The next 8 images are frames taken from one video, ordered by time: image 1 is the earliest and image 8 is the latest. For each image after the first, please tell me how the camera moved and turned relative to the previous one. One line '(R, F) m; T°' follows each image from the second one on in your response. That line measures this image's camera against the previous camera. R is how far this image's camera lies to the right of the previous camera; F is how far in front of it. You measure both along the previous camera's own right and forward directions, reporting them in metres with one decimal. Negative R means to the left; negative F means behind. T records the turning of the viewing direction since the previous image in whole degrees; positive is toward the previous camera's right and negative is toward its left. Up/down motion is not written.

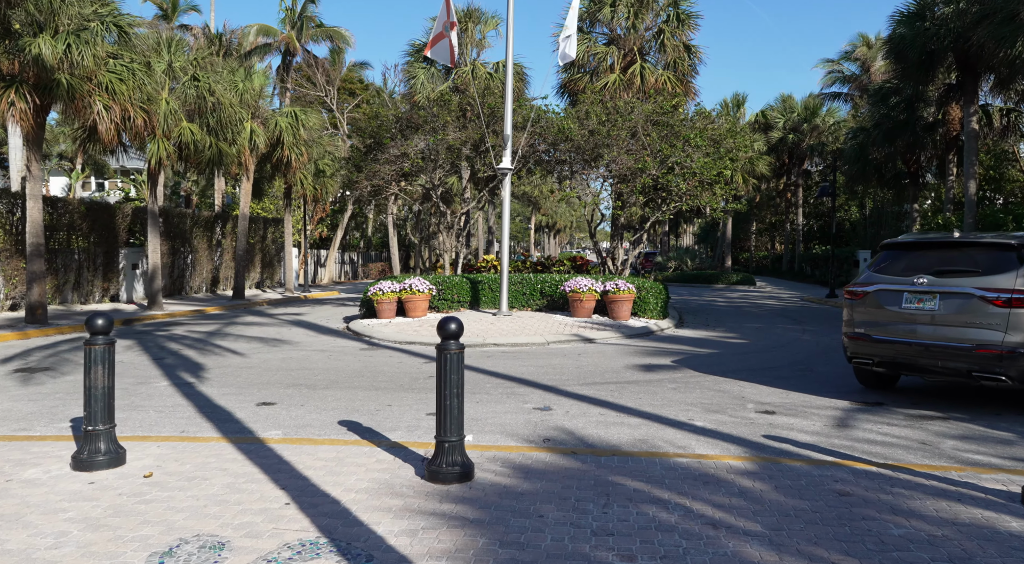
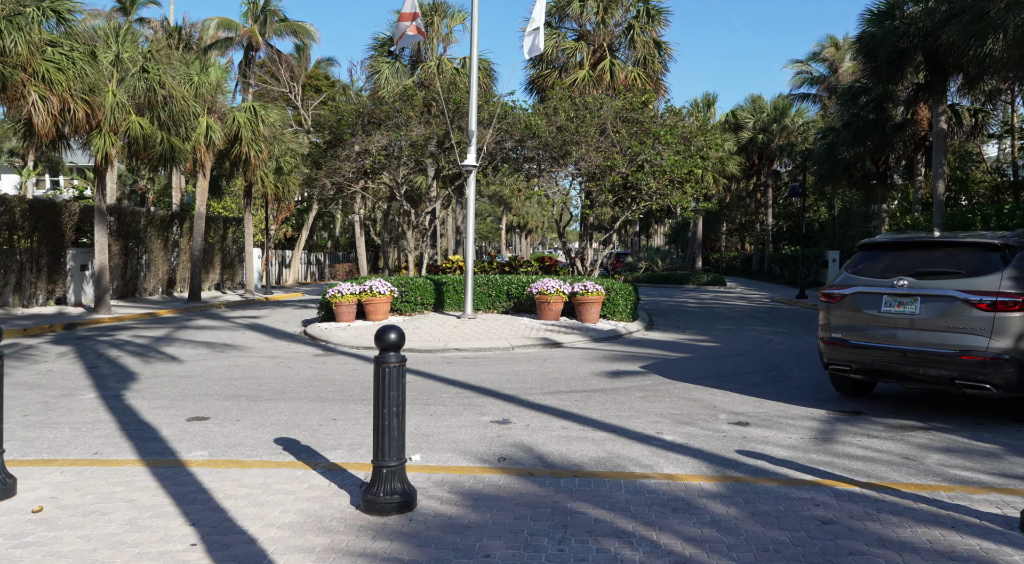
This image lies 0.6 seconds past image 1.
(+0.2, +0.6) m; +2°
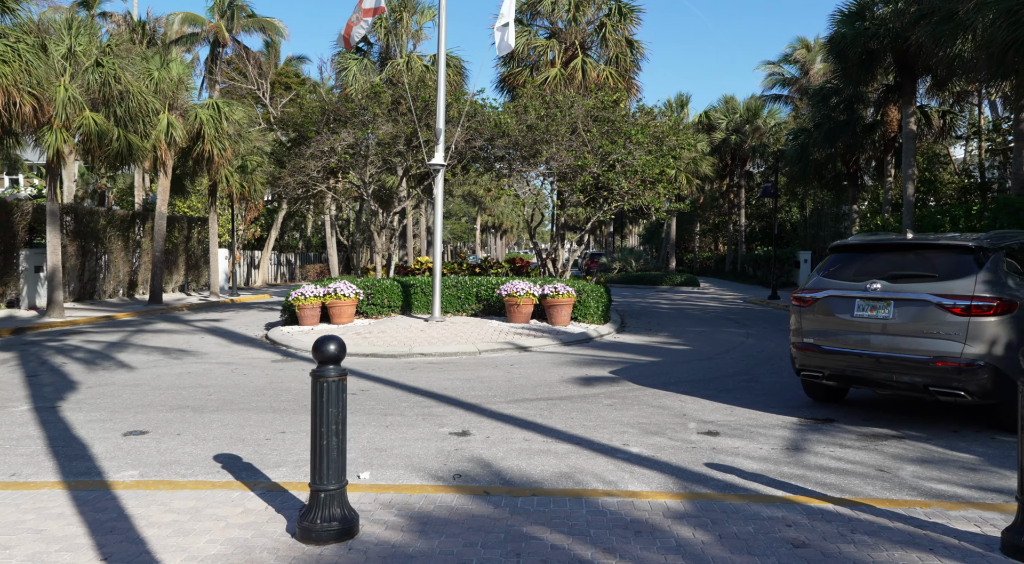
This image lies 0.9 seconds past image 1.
(+0.1, +0.3) m; +2°
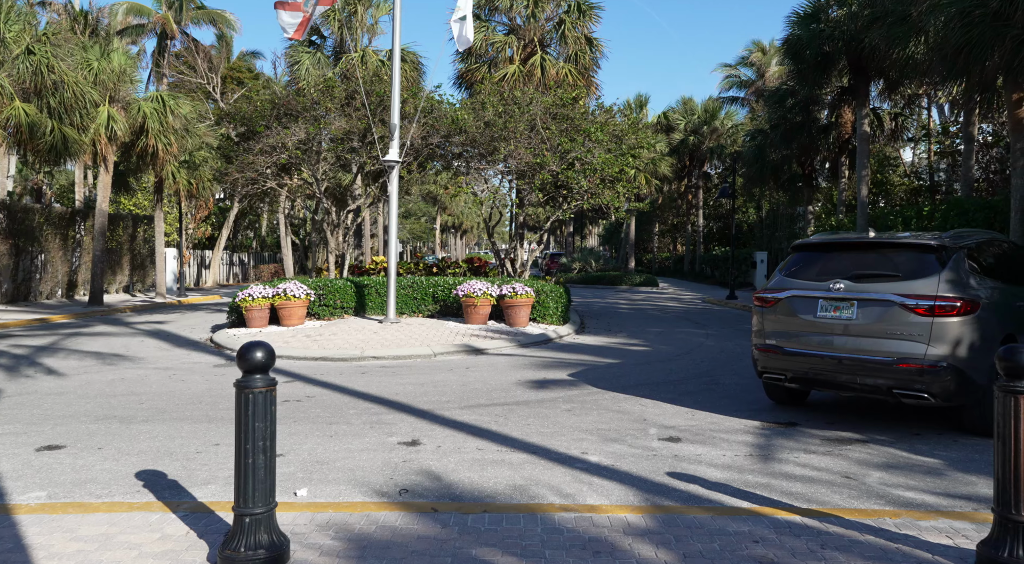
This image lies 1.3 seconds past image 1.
(+0.1, +0.4) m; +3°
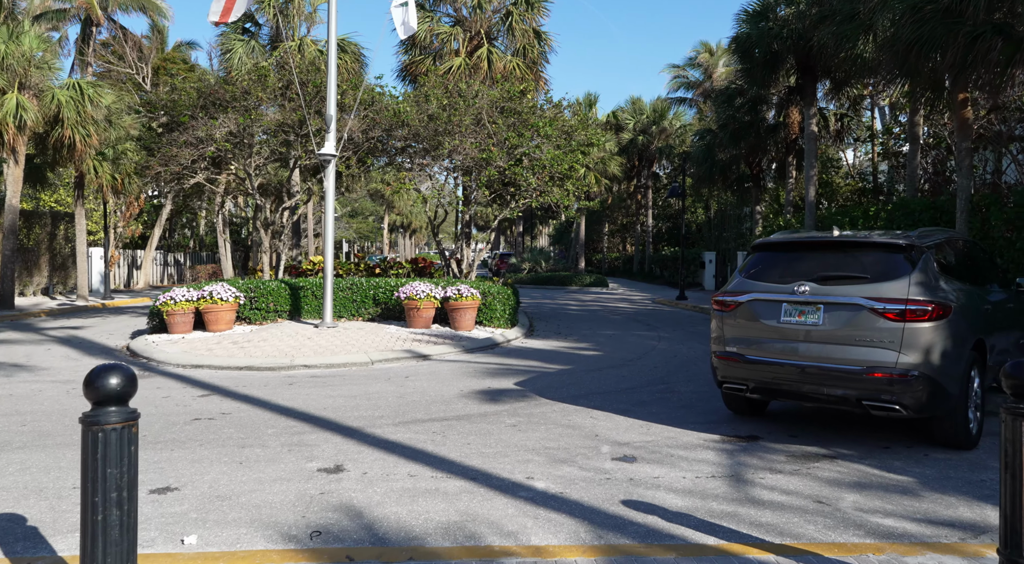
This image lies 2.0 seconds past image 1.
(+0.1, +0.7) m; +4°
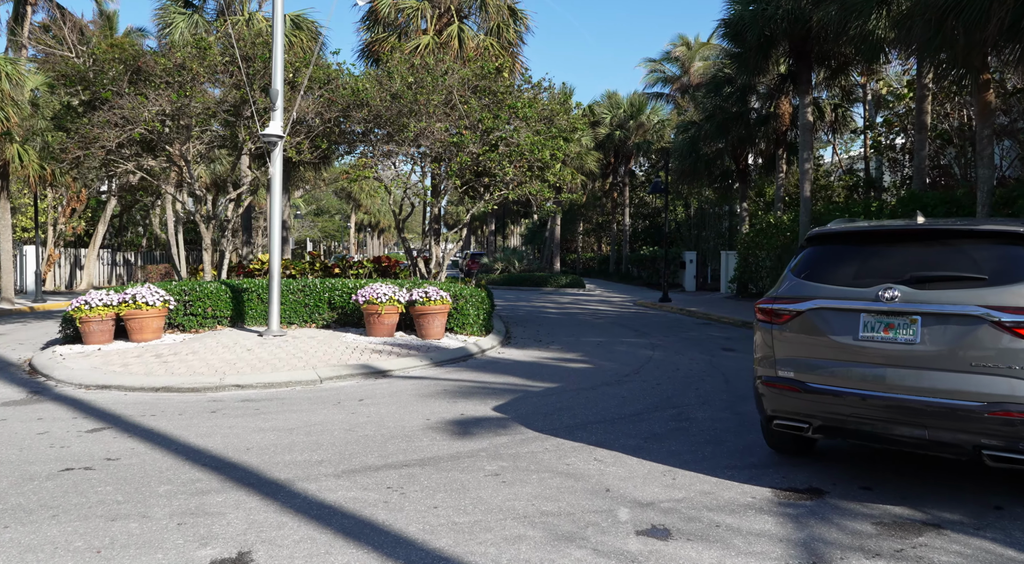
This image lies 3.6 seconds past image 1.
(-0.1, +1.8) m; +2°
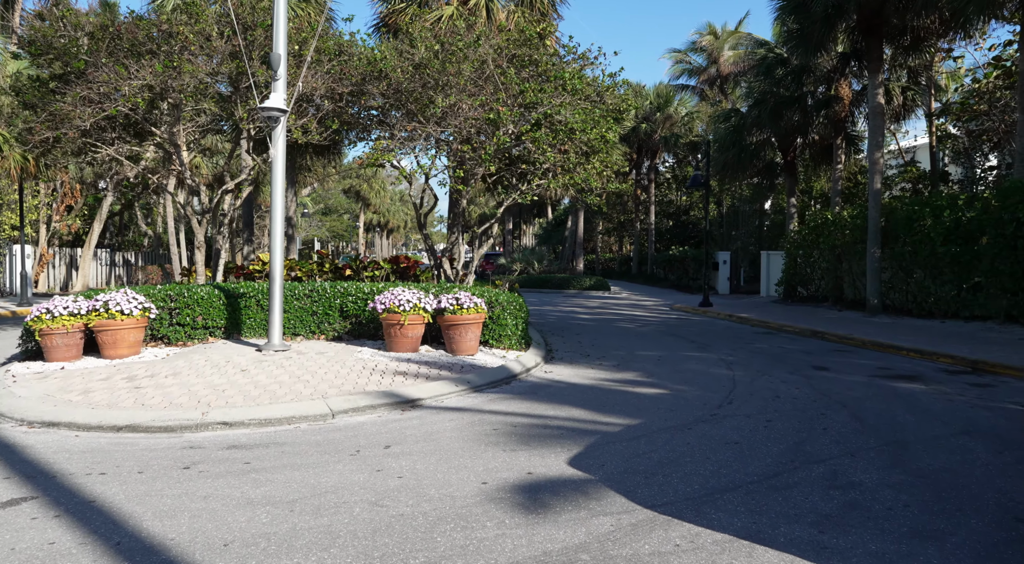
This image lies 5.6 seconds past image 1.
(-0.6, +2.1) m; -1°
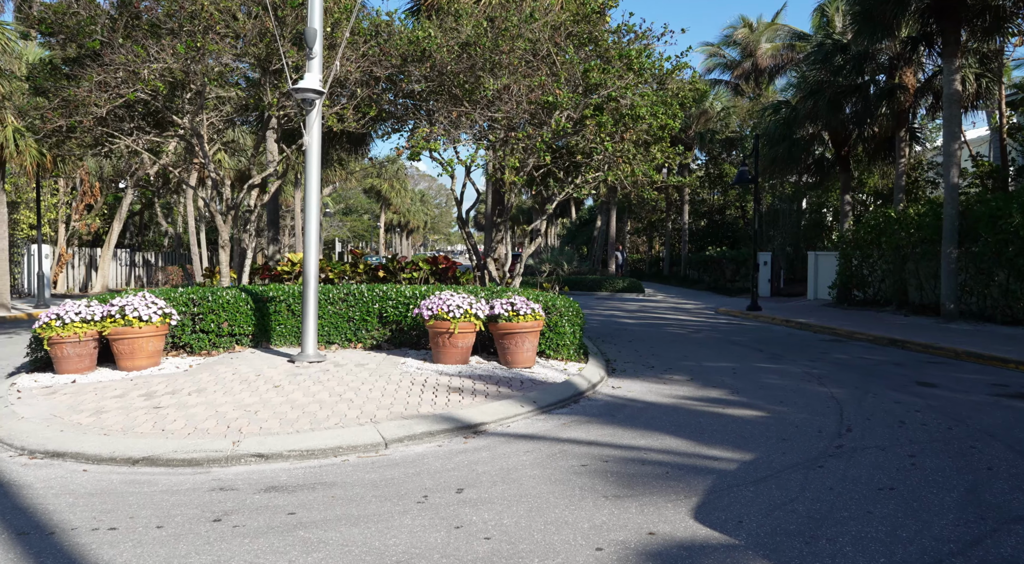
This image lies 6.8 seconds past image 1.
(-0.6, +1.2) m; -1°
